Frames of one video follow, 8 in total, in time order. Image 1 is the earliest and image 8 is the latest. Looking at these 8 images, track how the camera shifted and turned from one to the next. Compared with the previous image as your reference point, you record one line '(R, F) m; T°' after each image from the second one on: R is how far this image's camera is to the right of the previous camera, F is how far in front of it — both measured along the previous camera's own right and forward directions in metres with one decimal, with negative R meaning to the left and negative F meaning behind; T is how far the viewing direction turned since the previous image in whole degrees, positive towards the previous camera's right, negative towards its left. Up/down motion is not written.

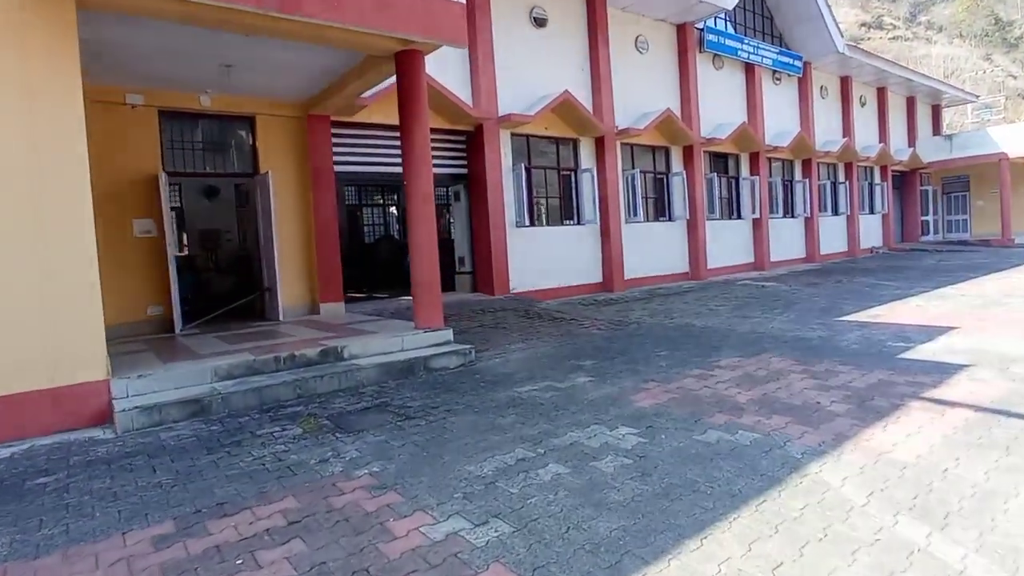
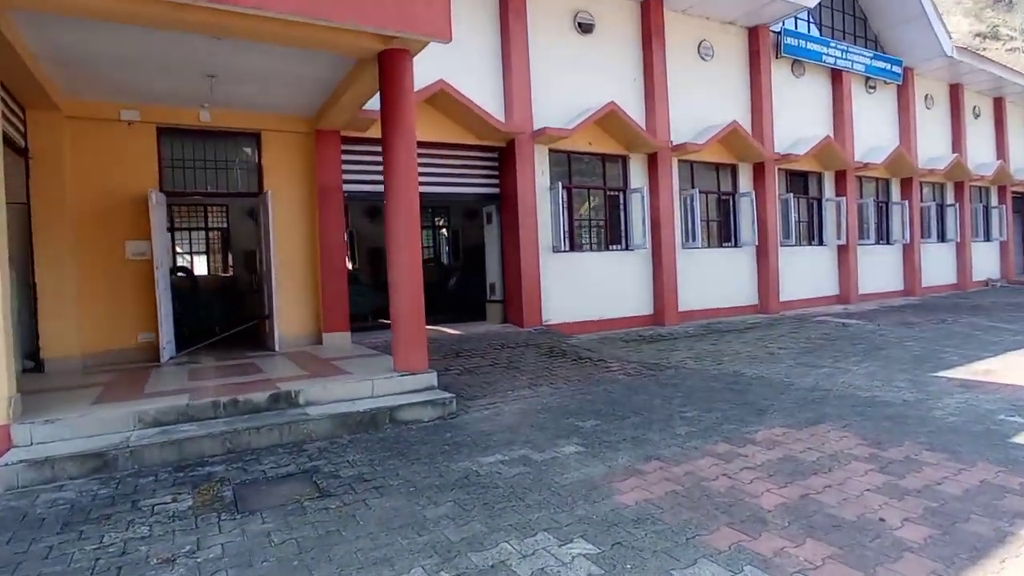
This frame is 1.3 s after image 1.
(+0.7, +1.1) m; -8°
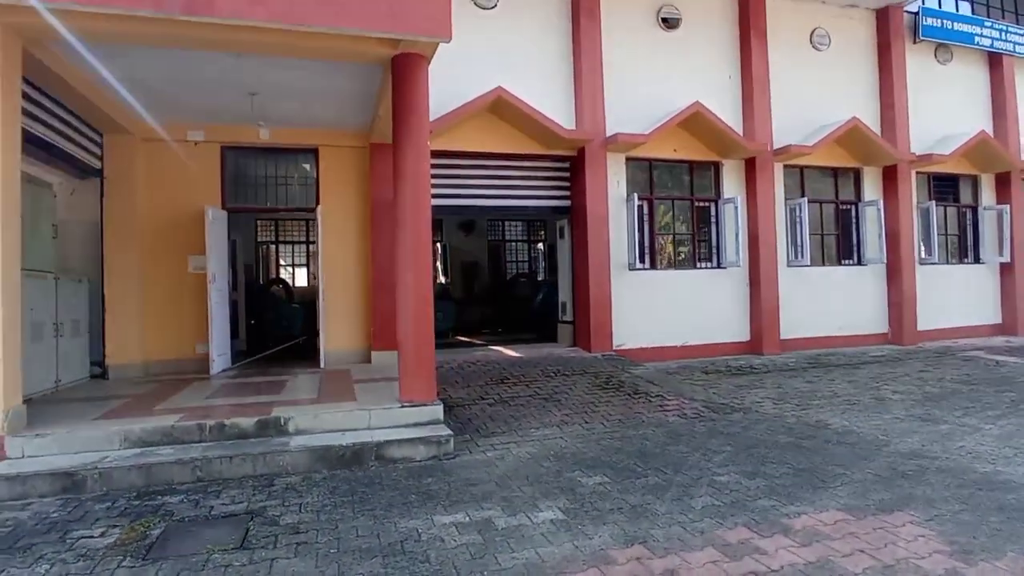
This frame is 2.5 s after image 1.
(+0.9, +0.7) m; -12°
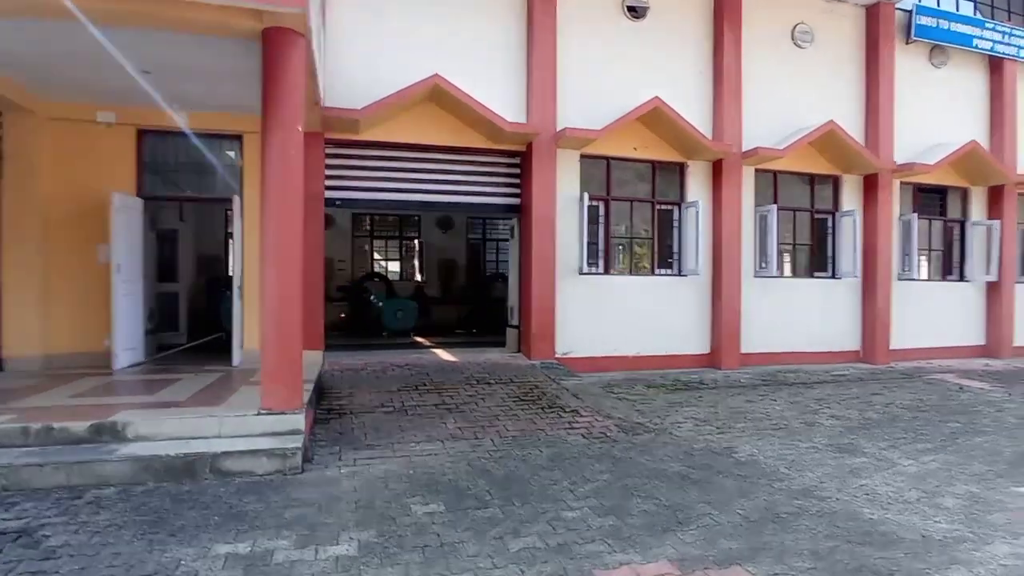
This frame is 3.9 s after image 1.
(+1.1, +0.4) m; -2°
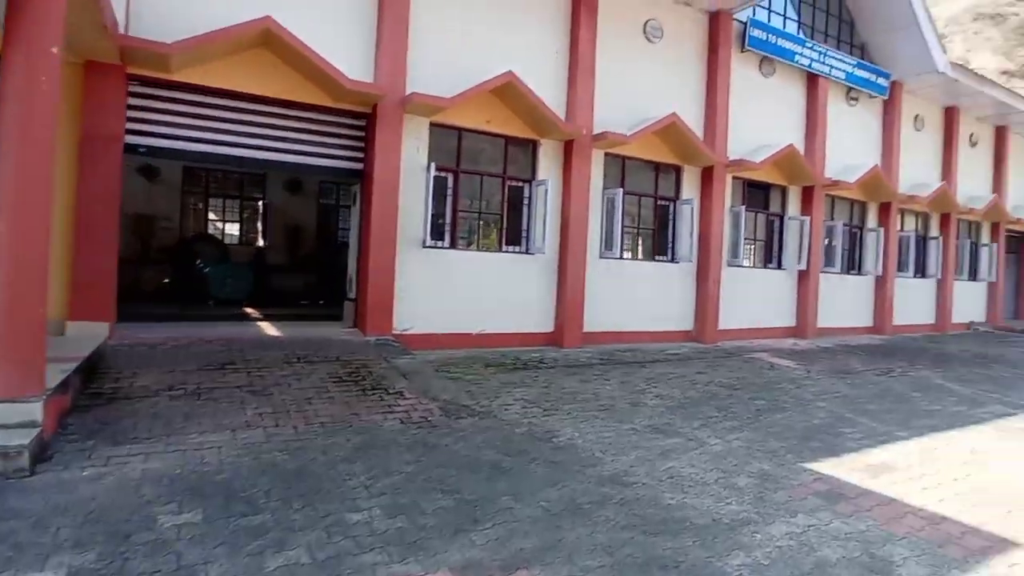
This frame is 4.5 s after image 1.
(+0.4, +0.4) m; +12°
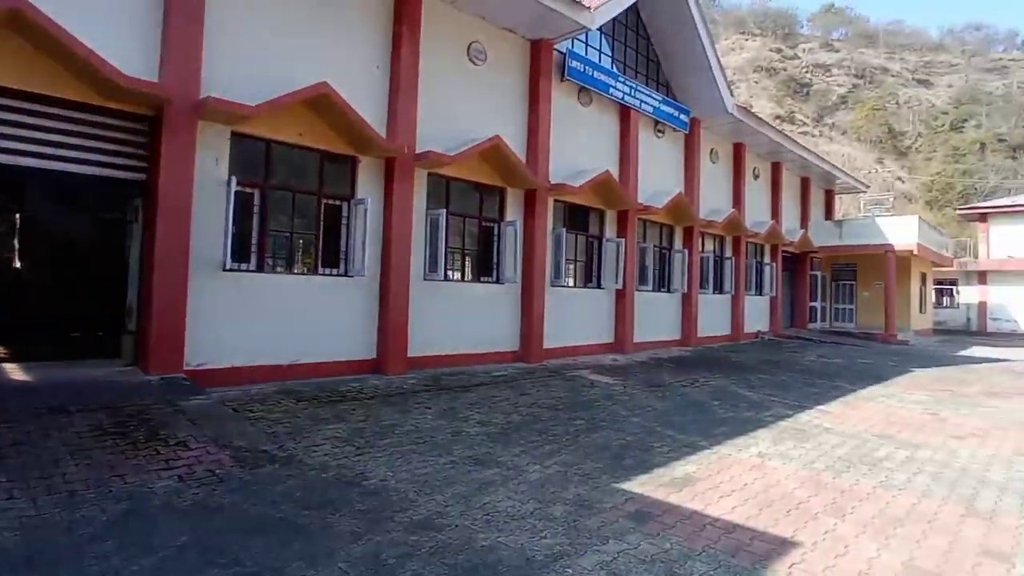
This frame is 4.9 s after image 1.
(+0.2, +0.2) m; +15°
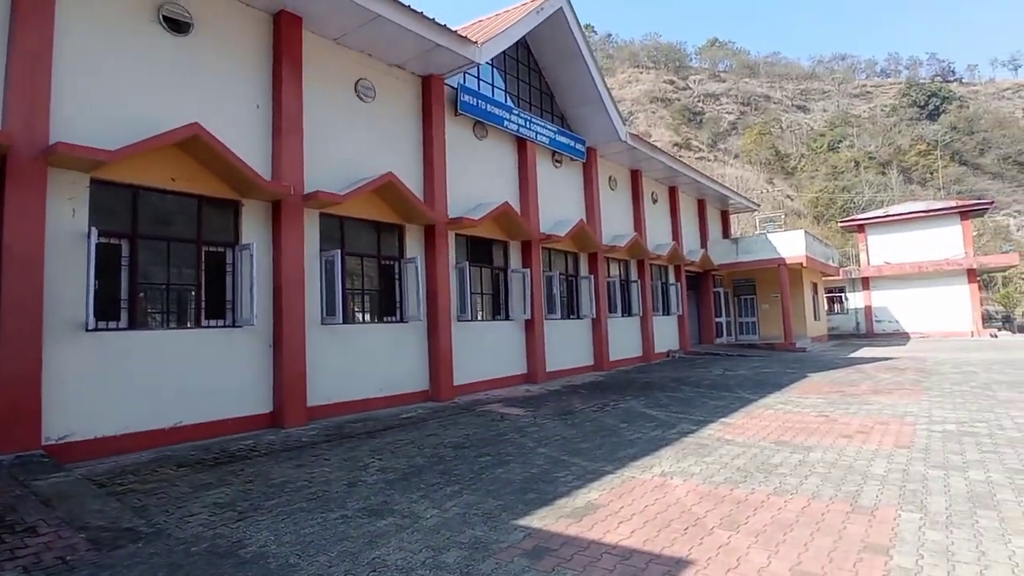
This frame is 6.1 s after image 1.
(+0.3, +0.1) m; +7°
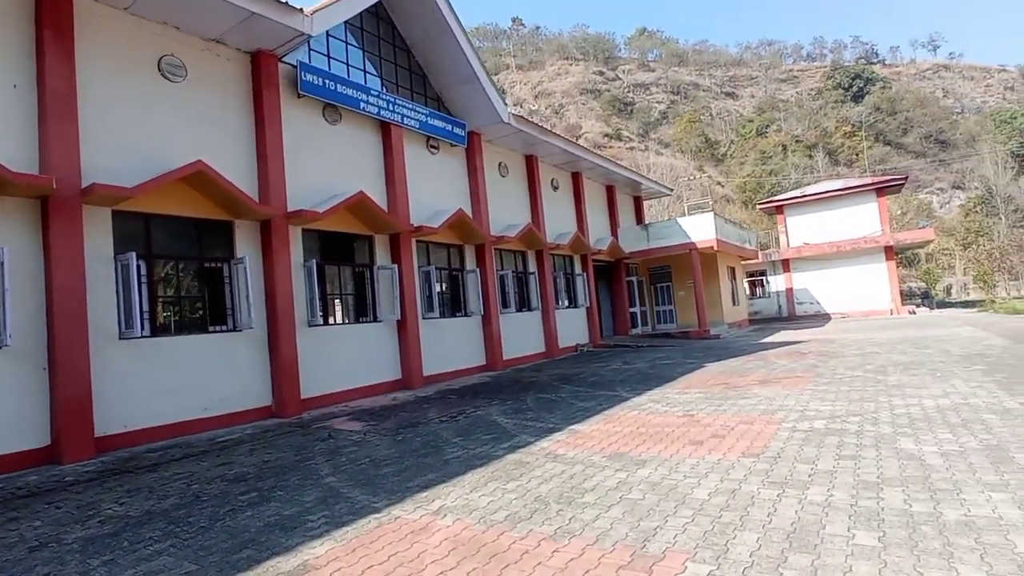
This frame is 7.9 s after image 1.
(+1.4, +1.0) m; +4°
